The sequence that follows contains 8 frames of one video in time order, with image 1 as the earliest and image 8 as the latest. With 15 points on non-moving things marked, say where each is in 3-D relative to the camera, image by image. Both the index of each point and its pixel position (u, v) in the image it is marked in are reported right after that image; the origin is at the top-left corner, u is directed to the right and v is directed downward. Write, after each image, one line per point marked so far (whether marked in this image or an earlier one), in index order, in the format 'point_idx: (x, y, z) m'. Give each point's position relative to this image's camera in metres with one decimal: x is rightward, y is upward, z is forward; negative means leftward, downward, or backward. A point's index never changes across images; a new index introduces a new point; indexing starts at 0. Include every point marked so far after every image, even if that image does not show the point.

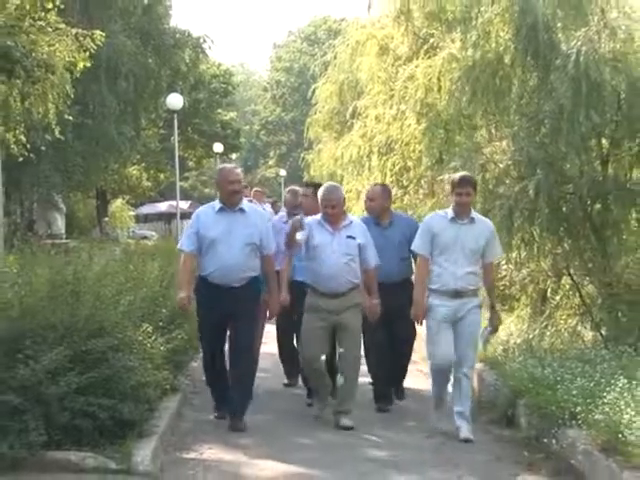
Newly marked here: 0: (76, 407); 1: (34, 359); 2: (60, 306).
0: (-1.5, -1.0, +5.9) m
1: (-1.8, -0.7, +5.9) m
2: (-1.8, -0.4, +6.3) m
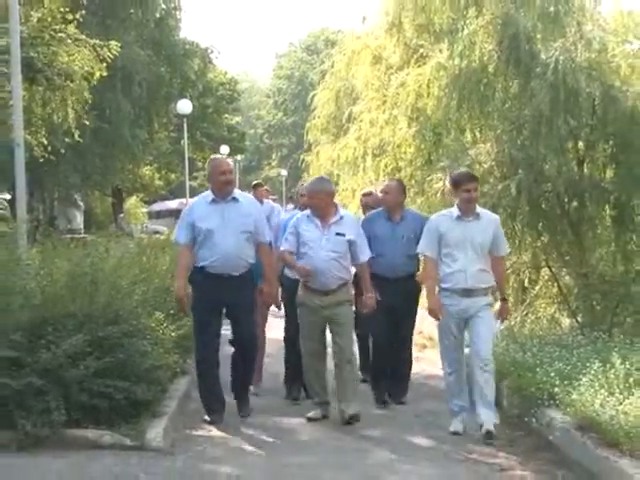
0: (-1.5, -1.0, +6.4) m
1: (-1.8, -0.7, +6.4) m
2: (-1.7, -0.4, +6.8) m
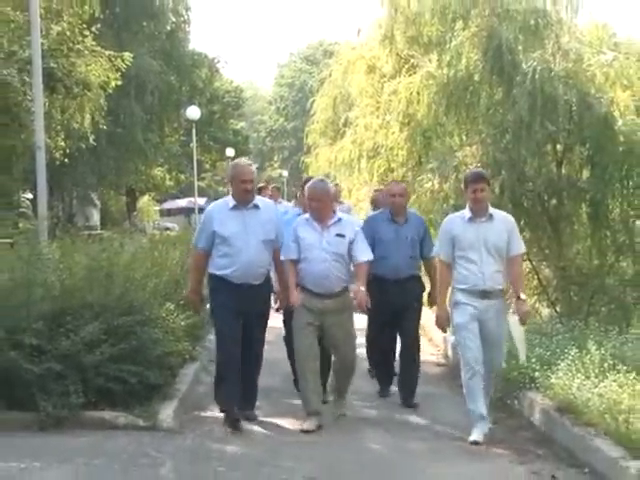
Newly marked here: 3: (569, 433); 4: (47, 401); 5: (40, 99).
0: (-1.5, -1.0, +6.9) m
1: (-1.8, -0.7, +6.9) m
2: (-1.7, -0.4, +7.3) m
3: (+1.7, -1.3, +6.5) m
4: (-1.9, -1.1, +6.6) m
5: (-3.3, +1.7, +11.7) m
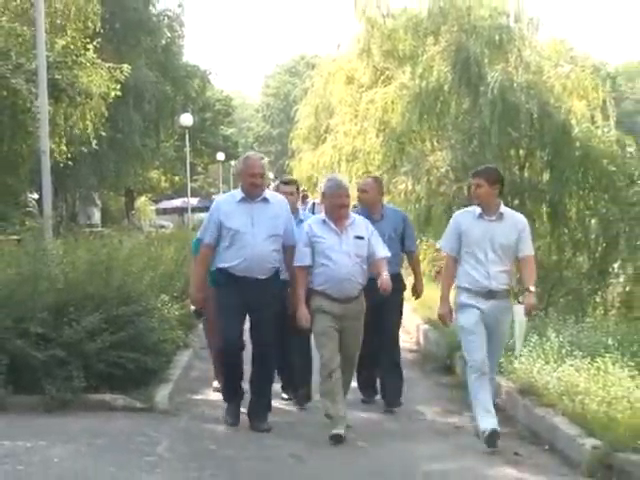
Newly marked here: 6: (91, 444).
0: (-1.7, -1.0, +7.5) m
1: (-1.9, -0.7, +7.5) m
2: (-1.9, -0.3, +7.9) m
3: (+1.6, -1.3, +7.1) m
4: (-2.1, -1.1, +7.2) m
5: (-3.5, +1.7, +12.3) m
6: (-1.6, -1.4, +6.6) m
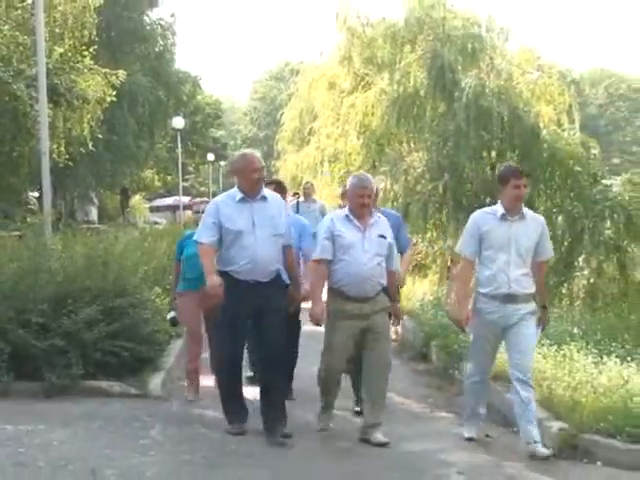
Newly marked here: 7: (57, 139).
0: (-1.8, -0.9, +8.0) m
1: (-2.1, -0.6, +8.0) m
2: (-2.0, -0.3, +8.4) m
3: (+1.5, -1.3, +7.6) m
4: (-2.2, -1.1, +7.7) m
5: (-3.7, +1.8, +12.8) m
6: (-1.7, -1.4, +7.1) m
7: (-5.3, +2.0, +19.1) m
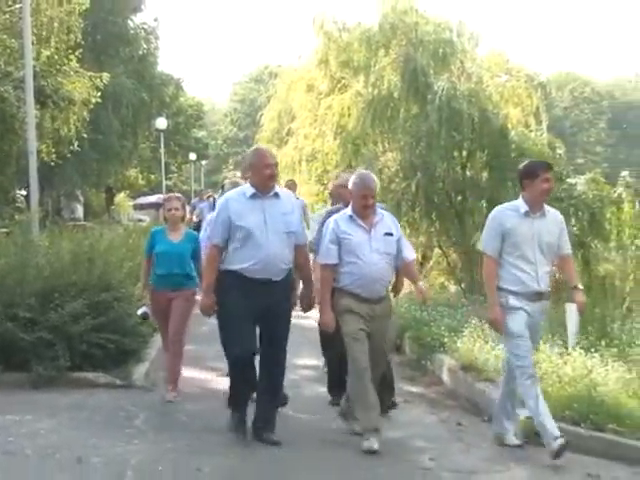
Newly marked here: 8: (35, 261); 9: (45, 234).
0: (-2.0, -0.9, +8.3) m
1: (-2.3, -0.6, +8.3) m
2: (-2.2, -0.3, +8.7) m
3: (+1.3, -1.2, +8.0) m
4: (-2.4, -1.0, +8.0) m
5: (-4.0, +1.8, +13.0) m
6: (-1.9, -1.4, +7.4) m
7: (-5.7, +2.1, +19.3) m
8: (-2.6, -0.2, +8.5) m
9: (-2.8, +0.1, +9.5) m
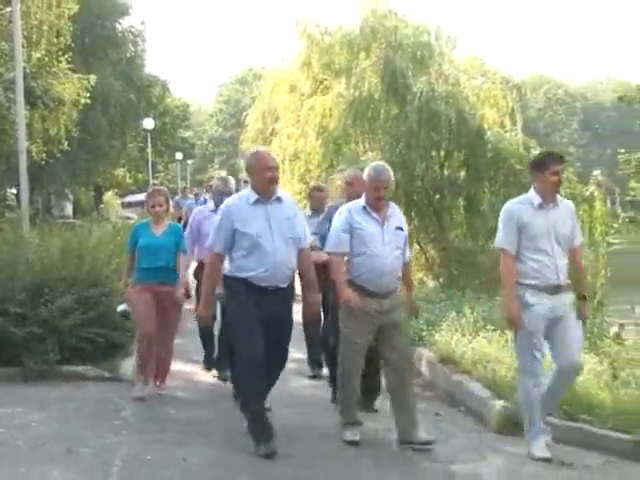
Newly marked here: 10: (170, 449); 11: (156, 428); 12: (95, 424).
0: (-2.2, -0.9, +8.5) m
1: (-2.4, -0.6, +8.5) m
2: (-2.4, -0.2, +8.9) m
3: (+1.1, -1.2, +8.2) m
4: (-2.5, -1.0, +8.2) m
5: (-4.2, +1.9, +13.2) m
6: (-2.1, -1.4, +7.6) m
7: (-6.0, +2.2, +19.5) m
8: (-2.7, -0.2, +8.7) m
9: (-3.0, +0.1, +9.8) m
10: (-1.1, -1.5, +6.7) m
11: (-1.3, -1.4, +7.2) m
12: (-1.7, -1.4, +7.3) m
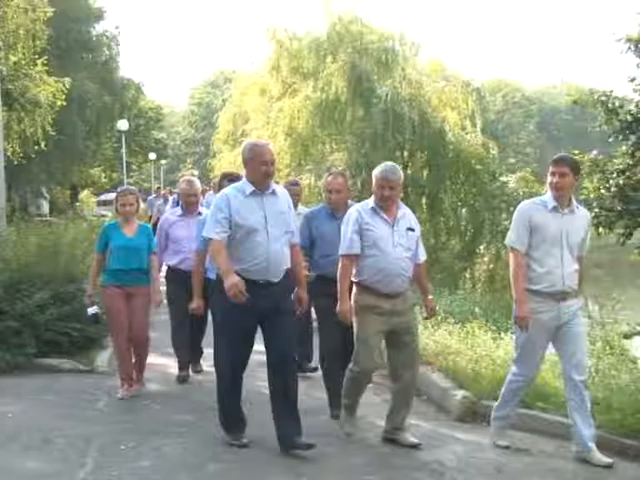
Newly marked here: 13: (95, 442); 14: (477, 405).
0: (-2.4, -0.8, +8.8) m
1: (-2.7, -0.5, +8.8) m
2: (-2.7, -0.2, +9.2) m
3: (+0.8, -1.2, +8.6) m
4: (-2.8, -1.0, +8.5) m
5: (-4.6, +1.9, +13.5) m
6: (-2.3, -1.3, +7.9) m
7: (-6.6, +2.2, +19.7) m
8: (-3.0, -0.1, +9.0) m
9: (-3.3, +0.1, +10.0) m
10: (-1.3, -1.4, +7.0) m
11: (-1.5, -1.4, +7.6) m
12: (-2.0, -1.4, +7.6) m
13: (-1.6, -1.4, +6.9) m
14: (+1.2, -1.3, +7.6) m
